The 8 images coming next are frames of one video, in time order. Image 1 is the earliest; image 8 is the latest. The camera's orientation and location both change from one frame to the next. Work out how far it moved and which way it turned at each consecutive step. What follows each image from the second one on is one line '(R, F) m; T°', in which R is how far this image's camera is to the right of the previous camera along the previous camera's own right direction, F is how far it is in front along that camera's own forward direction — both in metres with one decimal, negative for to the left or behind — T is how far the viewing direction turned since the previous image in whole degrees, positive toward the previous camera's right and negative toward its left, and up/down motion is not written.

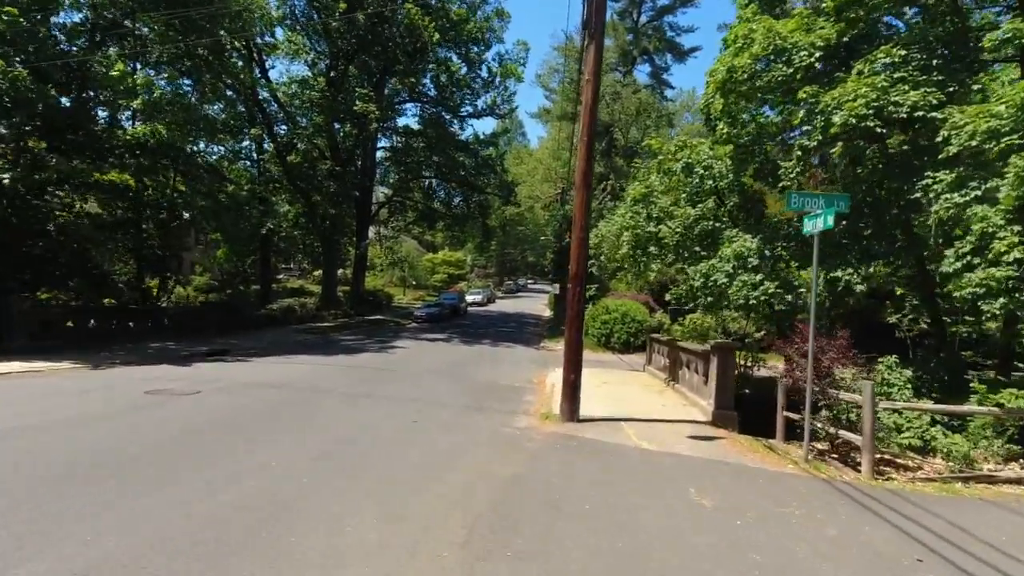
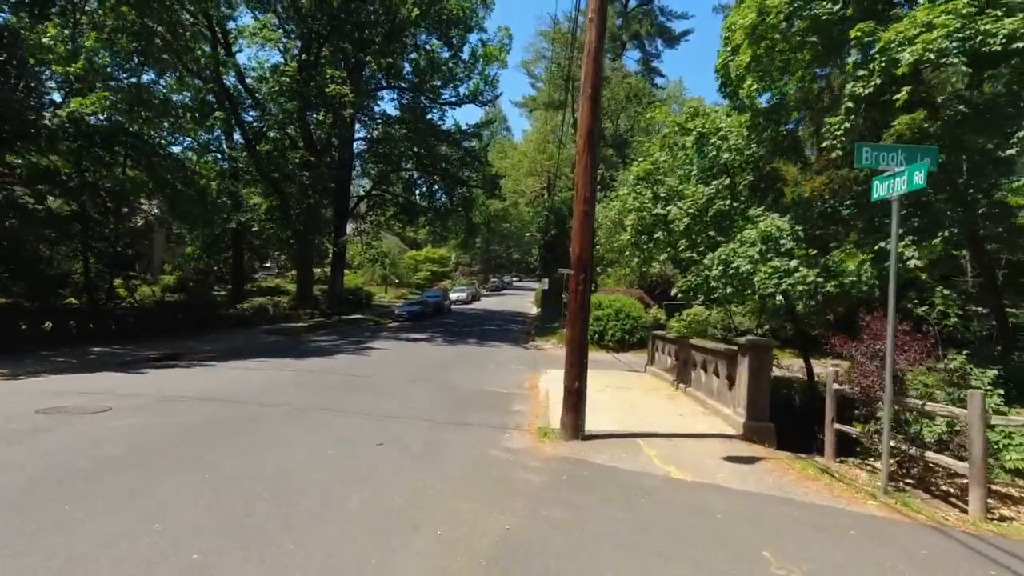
(-0.1, +2.3) m; +2°
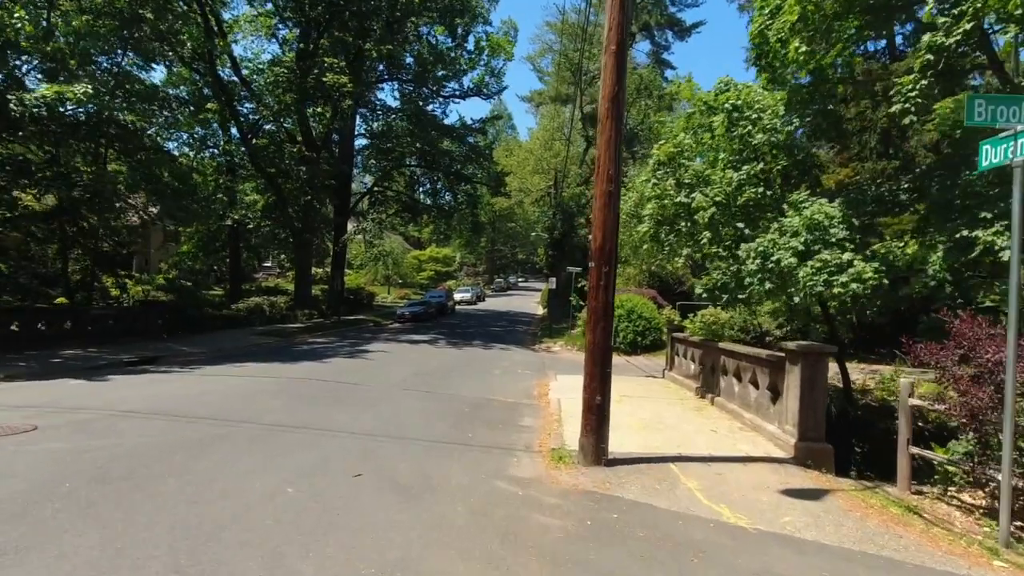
(-0.1, +1.5) m; -1°
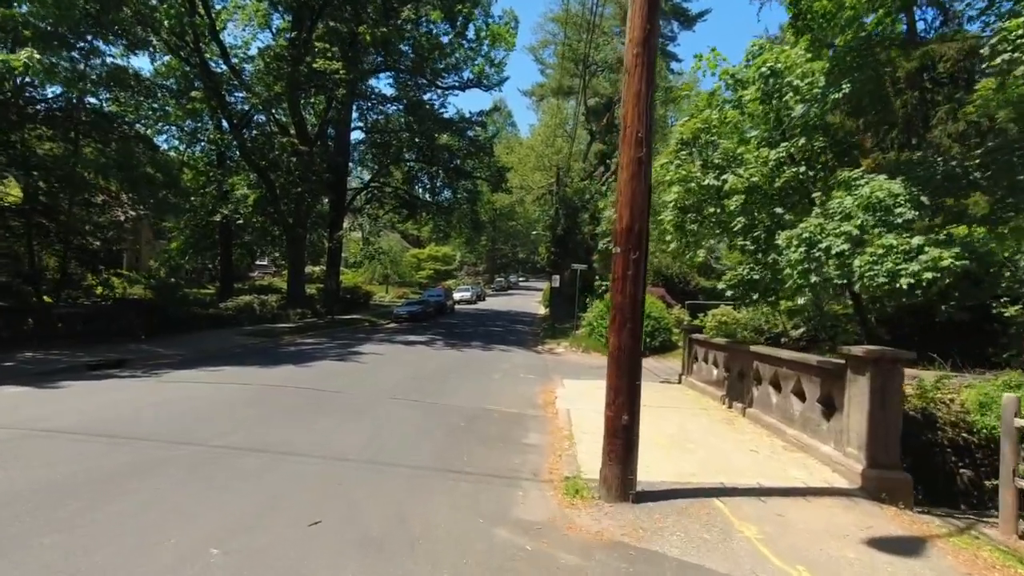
(-0.1, +1.6) m; 0°
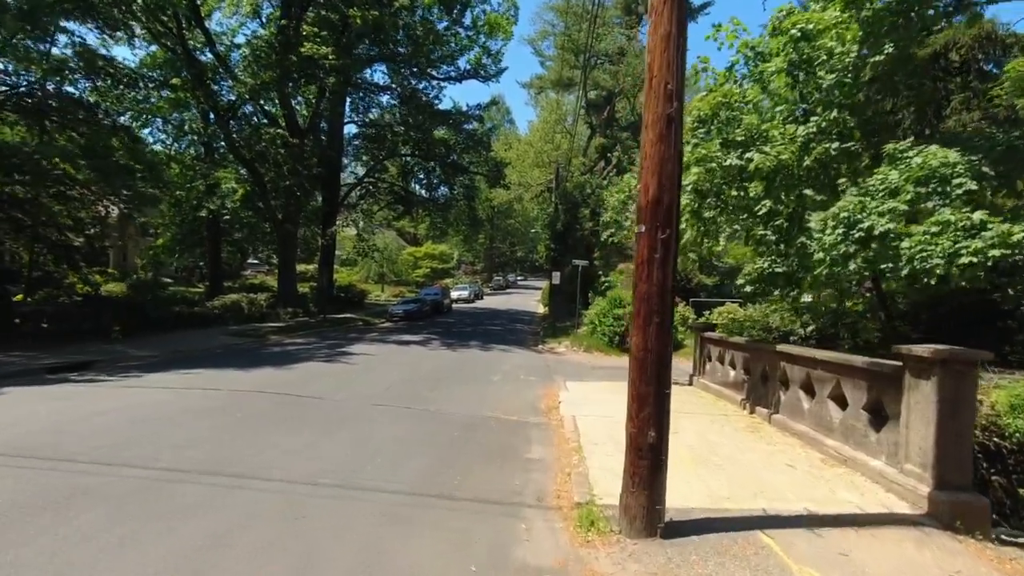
(0.0, +1.2) m; 0°
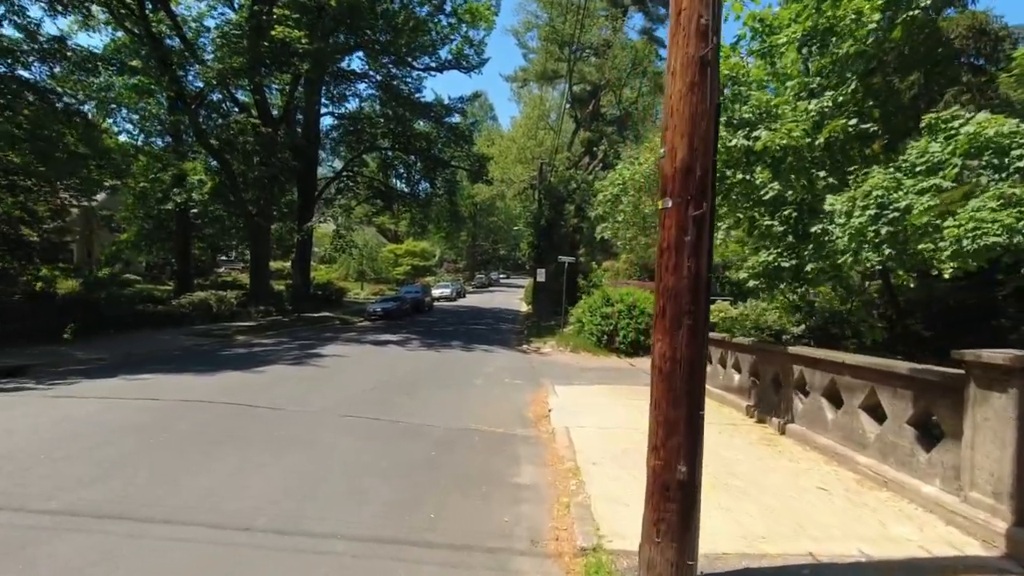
(-0.1, +1.2) m; +2°
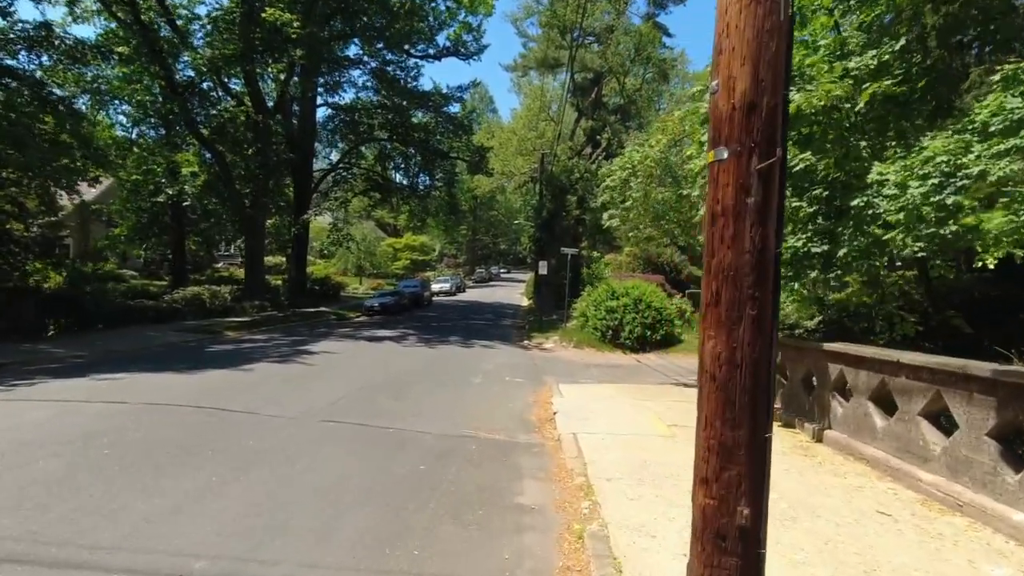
(0.0, +1.0) m; 0°
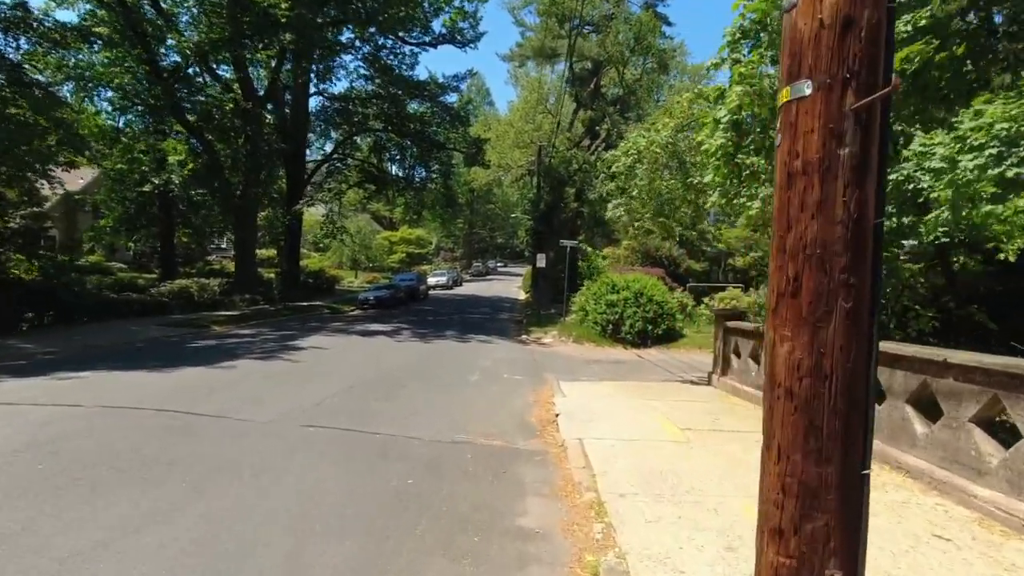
(0.0, +0.8) m; 0°
